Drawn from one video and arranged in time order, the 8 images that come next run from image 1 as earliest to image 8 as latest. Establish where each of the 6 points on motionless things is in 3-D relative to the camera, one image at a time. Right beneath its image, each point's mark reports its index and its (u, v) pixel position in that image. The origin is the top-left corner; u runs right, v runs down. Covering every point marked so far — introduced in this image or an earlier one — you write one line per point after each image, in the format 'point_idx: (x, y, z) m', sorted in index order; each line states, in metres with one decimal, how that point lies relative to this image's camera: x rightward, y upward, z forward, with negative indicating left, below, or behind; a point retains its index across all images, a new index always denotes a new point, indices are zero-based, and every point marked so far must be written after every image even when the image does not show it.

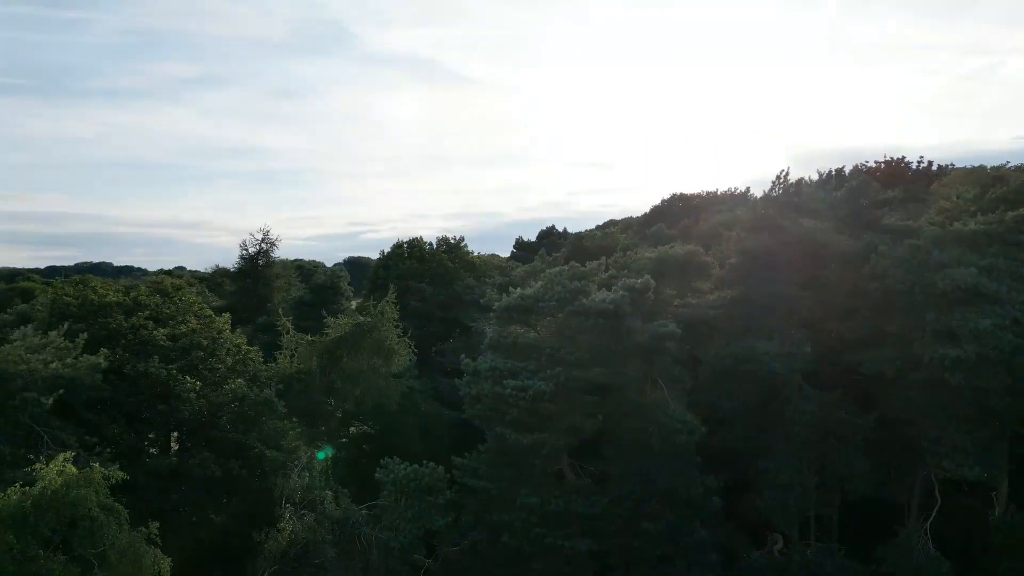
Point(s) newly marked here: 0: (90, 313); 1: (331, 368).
0: (-12.3, -0.9, +14.4) m
1: (-5.8, -2.5, +15.6) m
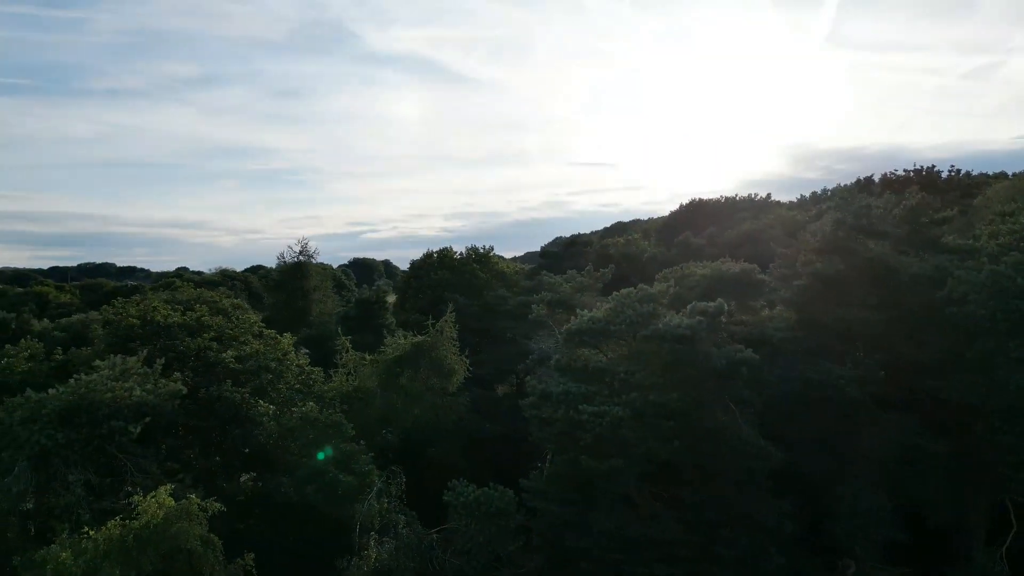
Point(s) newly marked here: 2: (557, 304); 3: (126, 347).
0: (-10.4, -1.5, +14.4) m
1: (-3.9, -3.2, +15.6) m
2: (+1.8, -0.7, +18.9) m
3: (-11.4, -1.9, +14.5) m
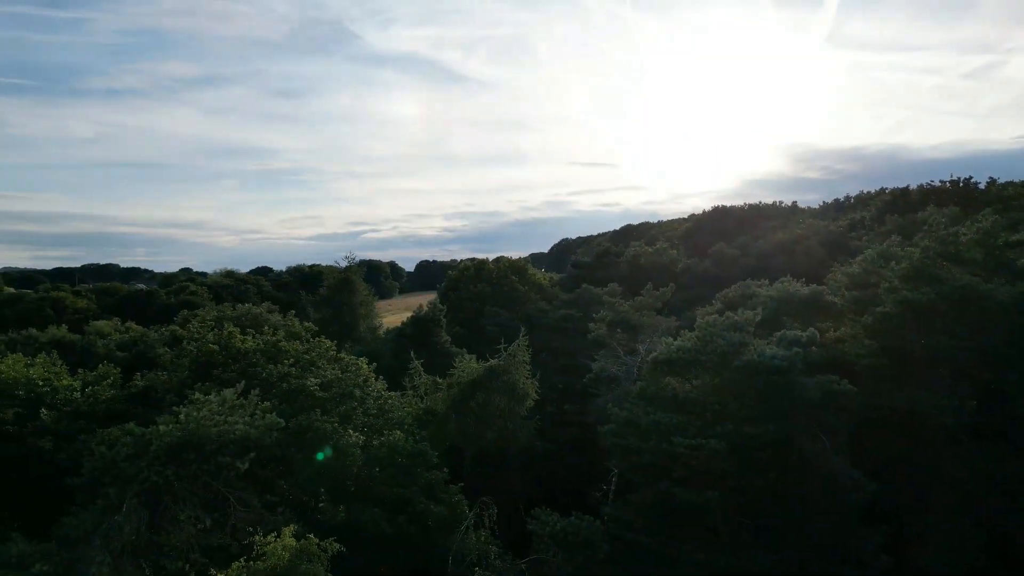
0: (-8.0, -2.3, +14.4) m
1: (-1.5, -3.9, +15.6) m
2: (+4.2, -1.5, +18.9) m
3: (-9.0, -2.7, +14.5) m
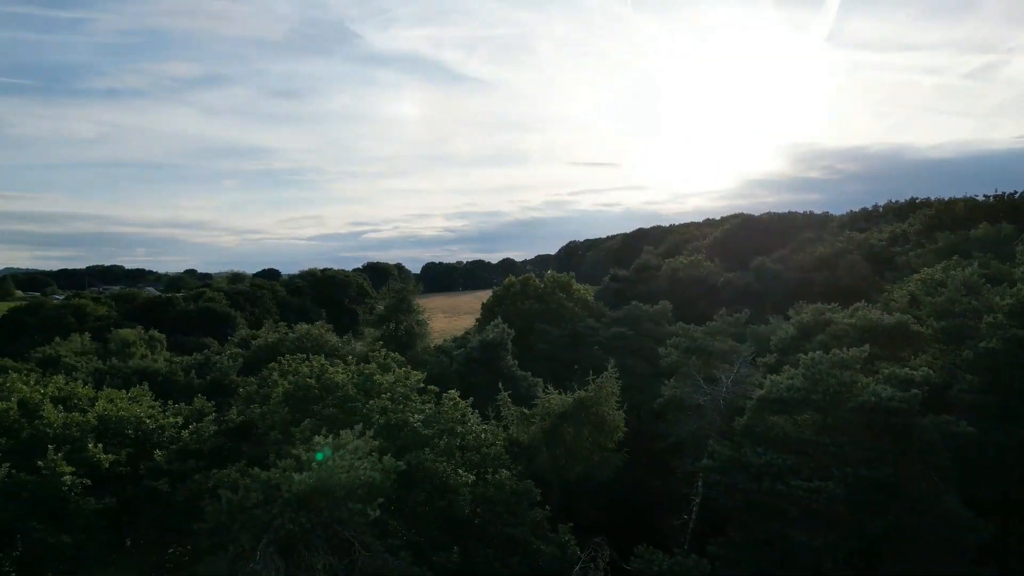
0: (-5.1, -3.4, +14.3) m
1: (+1.4, -5.0, +15.6) m
2: (+7.1, -2.5, +18.8) m
3: (-6.1, -3.7, +14.5) m
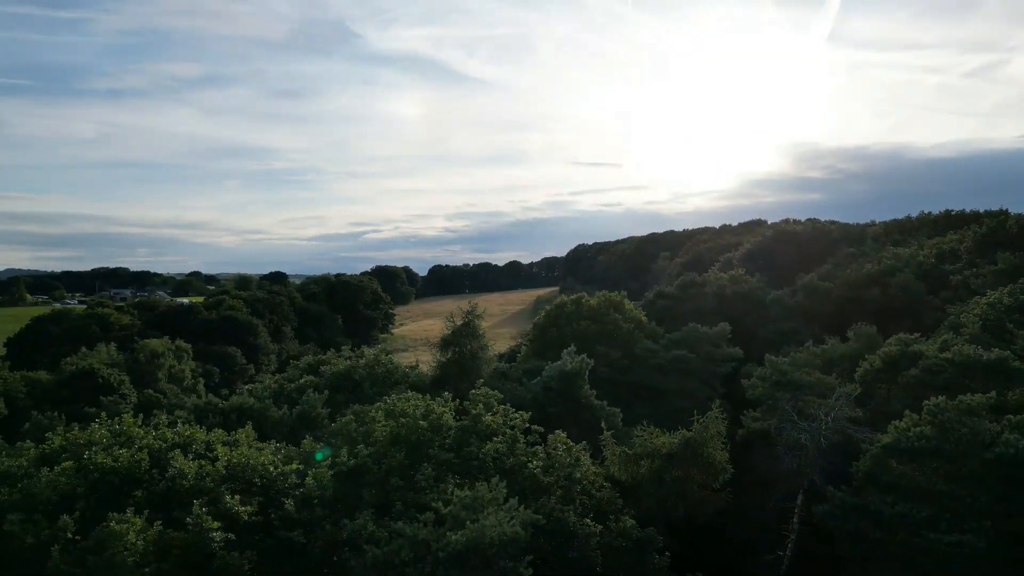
0: (-1.7, -4.6, +14.3) m
1: (+4.7, -6.2, +15.5) m
2: (+10.5, -3.7, +18.8) m
3: (-2.7, -5.0, +14.4) m
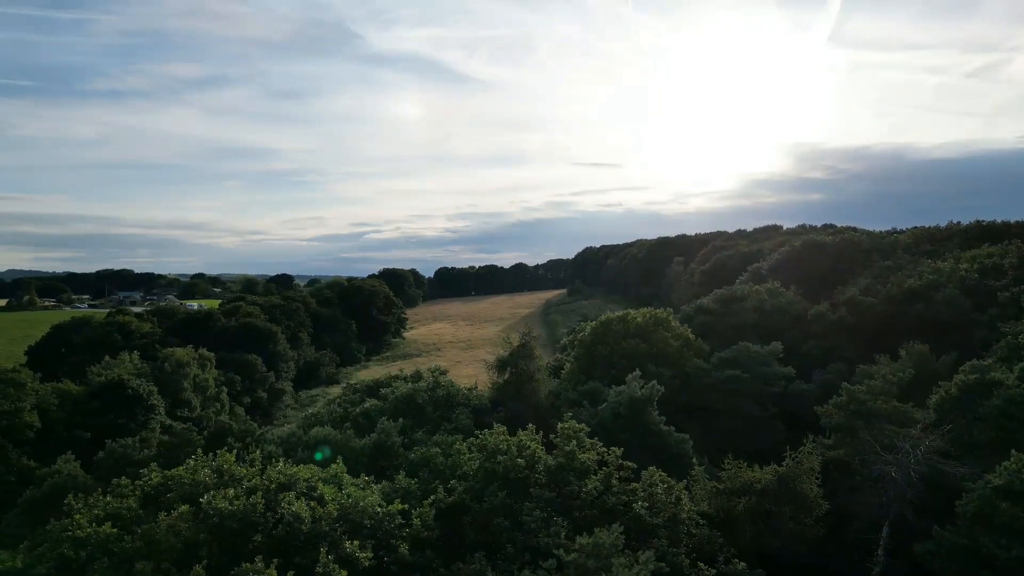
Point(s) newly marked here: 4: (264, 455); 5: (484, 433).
0: (+1.2, -5.7, +14.2) m
1: (+7.7, -7.3, +15.5) m
2: (+13.5, -4.8, +18.7) m
3: (+0.2, -6.1, +14.4) m
4: (-8.1, -5.4, +15.7) m
5: (-0.9, -5.0, +16.4) m
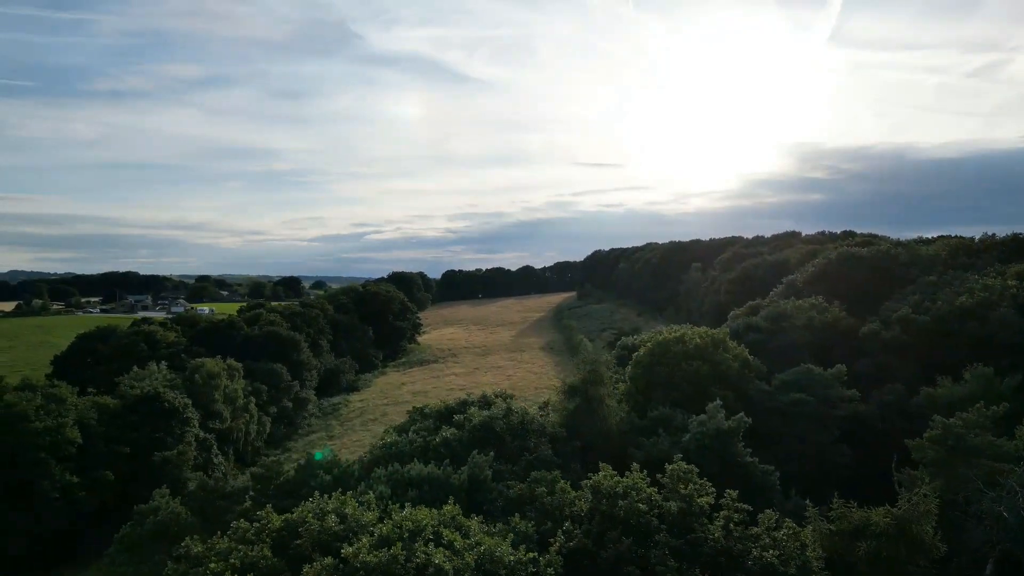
0: (+4.9, -7.1, +14.2) m
1: (+11.3, -8.7, +15.4) m
2: (+17.1, -6.2, +18.6) m
3: (+3.9, -7.4, +14.3) m
4: (-4.4, -6.8, +15.7) m
5: (+2.7, -6.3, +16.4) m
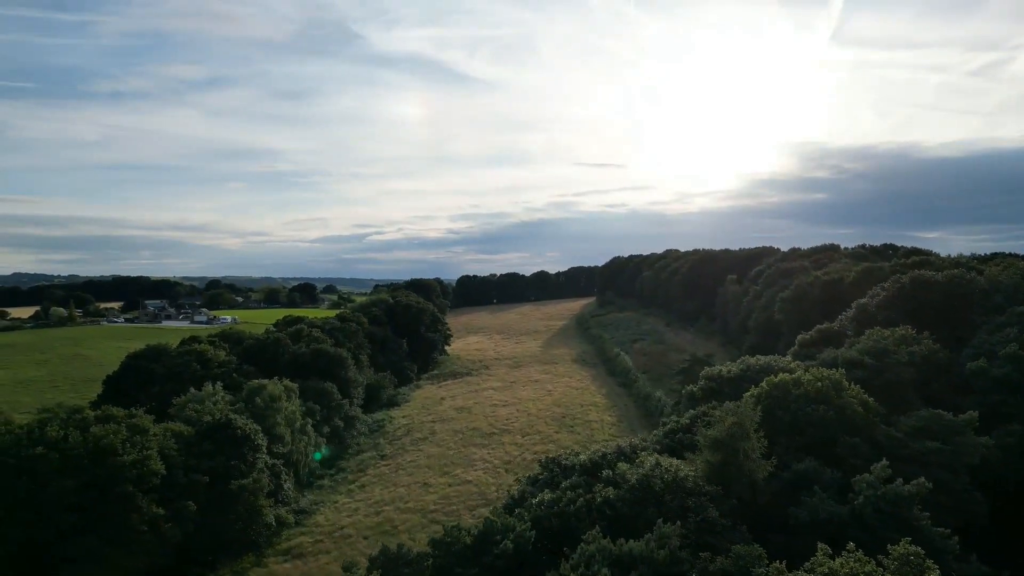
0: (+12.2, -9.7, +14.0) m
1: (+18.7, -11.3, +15.2) m
2: (+24.5, -8.8, +18.4) m
3: (+11.2, -10.0, +14.1) m
4: (+2.9, -9.4, +15.5) m
5: (+10.1, -8.9, +16.2) m
